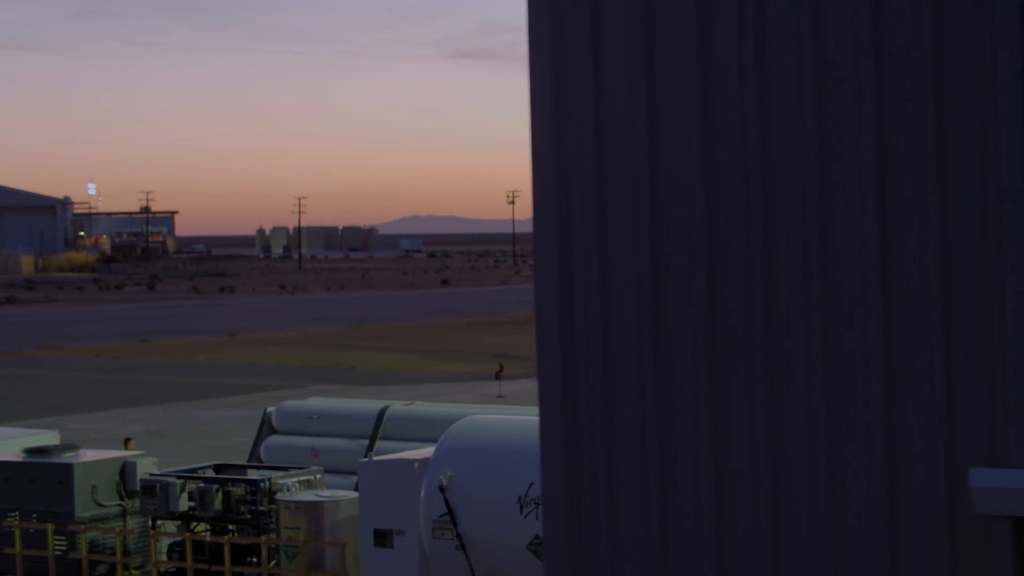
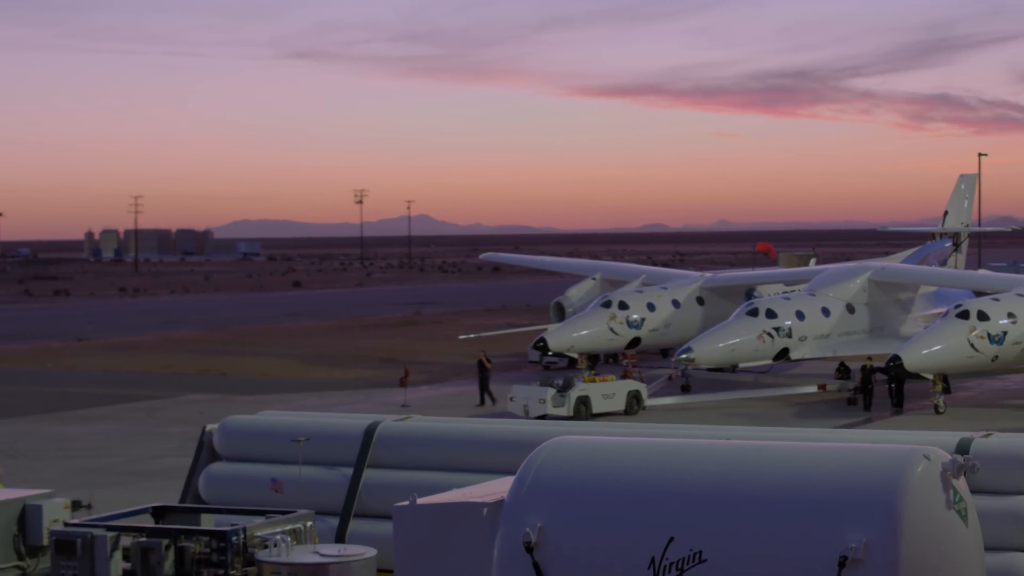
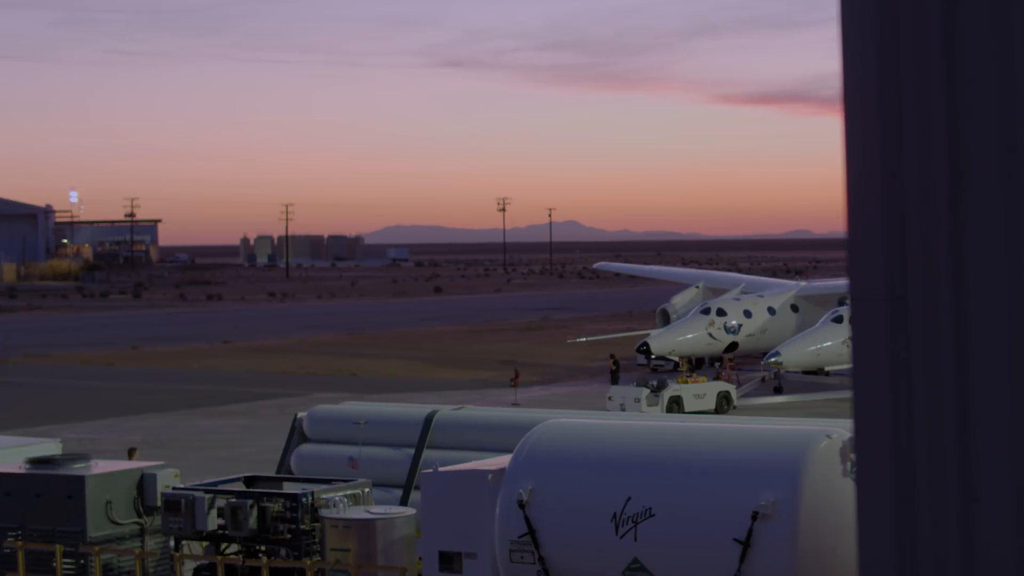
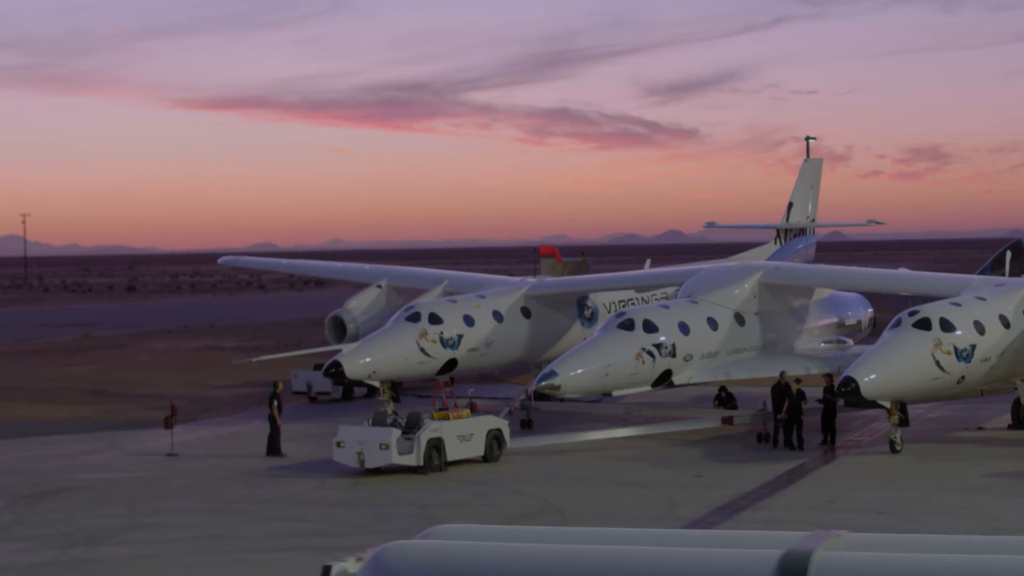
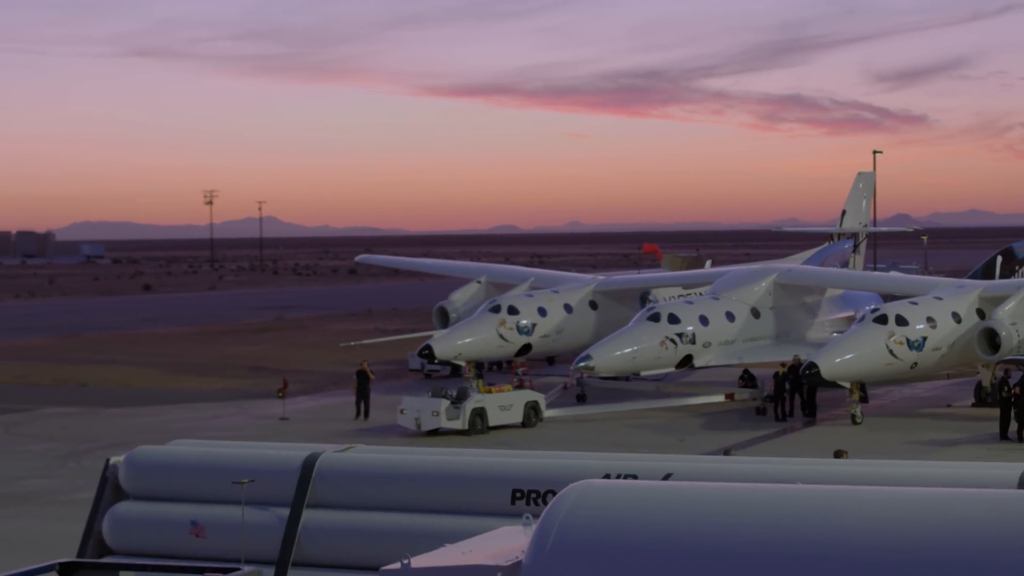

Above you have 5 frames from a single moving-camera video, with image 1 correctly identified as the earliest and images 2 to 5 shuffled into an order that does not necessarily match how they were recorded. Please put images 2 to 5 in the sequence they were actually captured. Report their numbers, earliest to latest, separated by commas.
3, 2, 5, 4
